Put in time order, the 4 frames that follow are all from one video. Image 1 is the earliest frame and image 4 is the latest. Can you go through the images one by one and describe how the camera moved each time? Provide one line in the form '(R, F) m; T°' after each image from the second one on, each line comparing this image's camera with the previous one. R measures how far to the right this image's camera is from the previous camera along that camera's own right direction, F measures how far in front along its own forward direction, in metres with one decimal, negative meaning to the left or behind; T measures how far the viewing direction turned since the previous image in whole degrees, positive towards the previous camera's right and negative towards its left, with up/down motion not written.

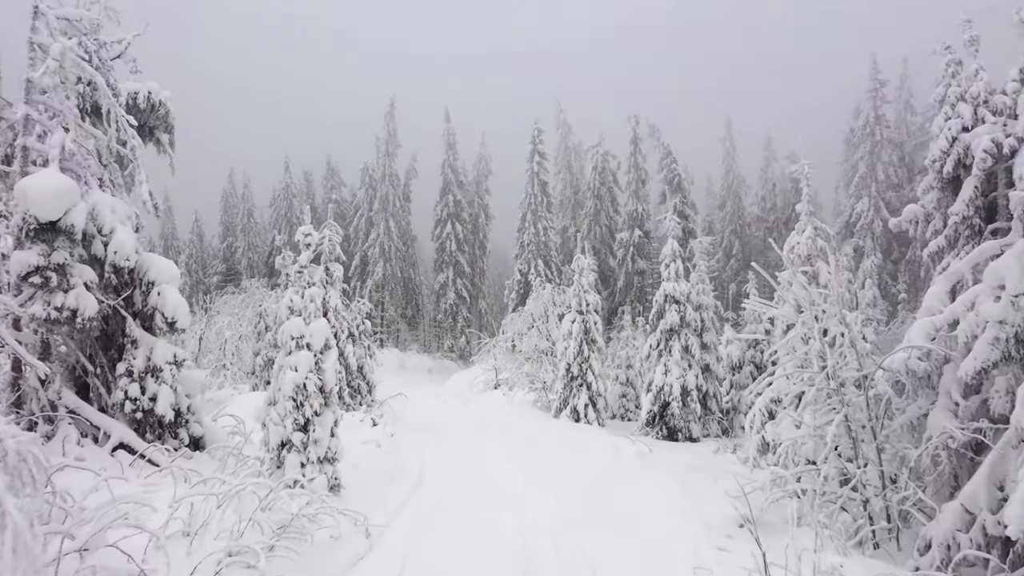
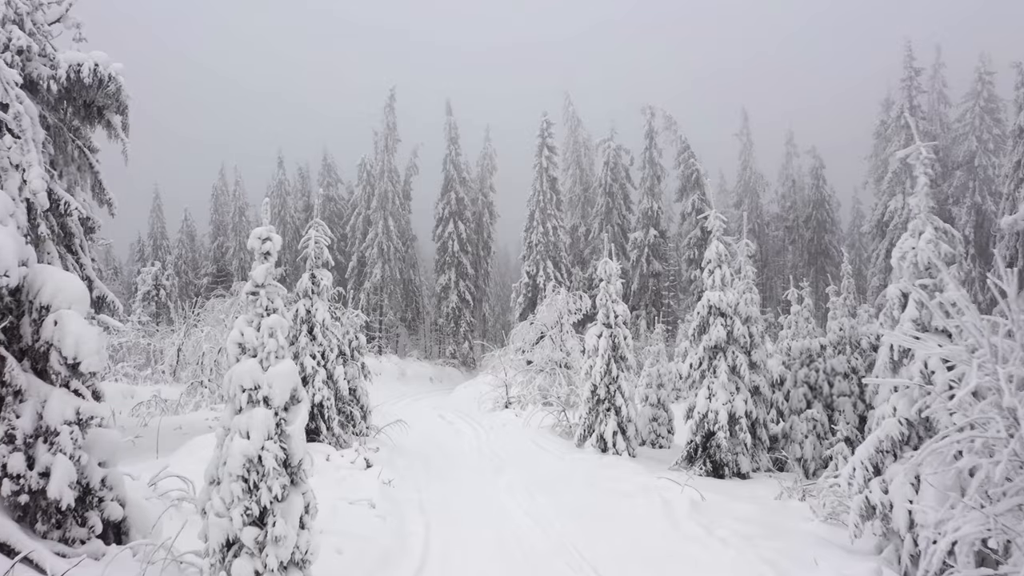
(-0.4, +2.1) m; 0°
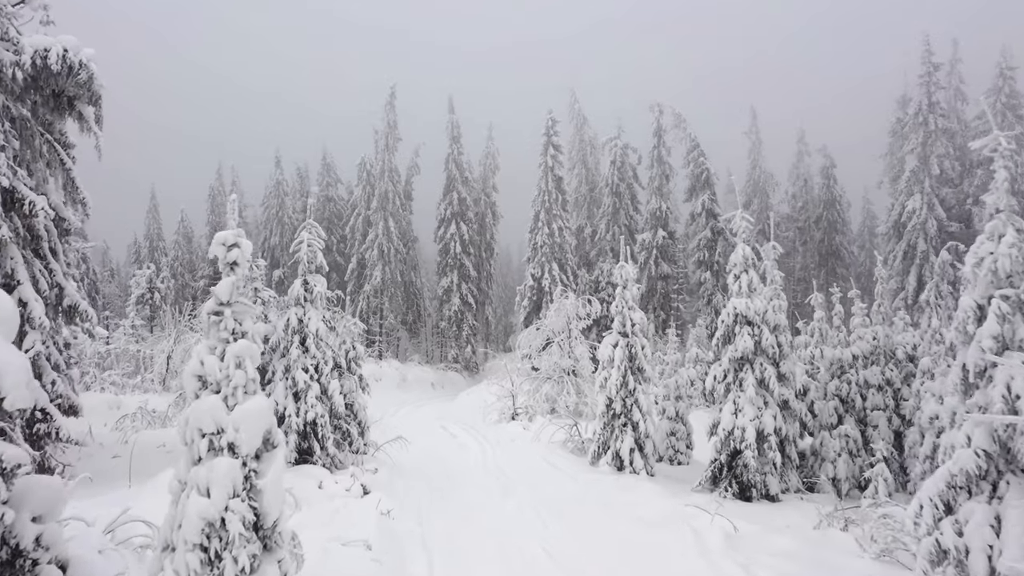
(-0.2, +0.9) m; 0°
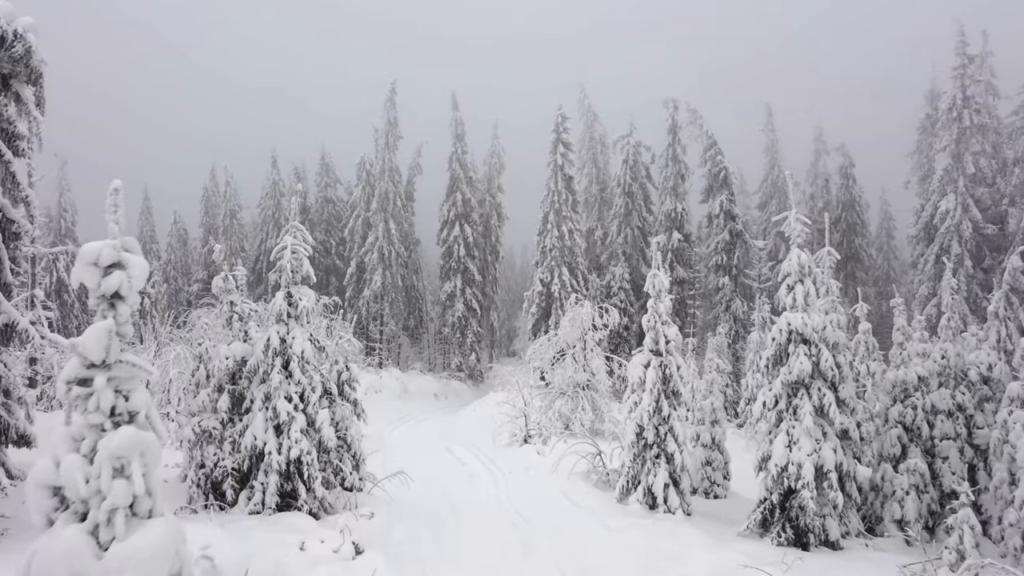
(-0.3, +1.6) m; 0°
